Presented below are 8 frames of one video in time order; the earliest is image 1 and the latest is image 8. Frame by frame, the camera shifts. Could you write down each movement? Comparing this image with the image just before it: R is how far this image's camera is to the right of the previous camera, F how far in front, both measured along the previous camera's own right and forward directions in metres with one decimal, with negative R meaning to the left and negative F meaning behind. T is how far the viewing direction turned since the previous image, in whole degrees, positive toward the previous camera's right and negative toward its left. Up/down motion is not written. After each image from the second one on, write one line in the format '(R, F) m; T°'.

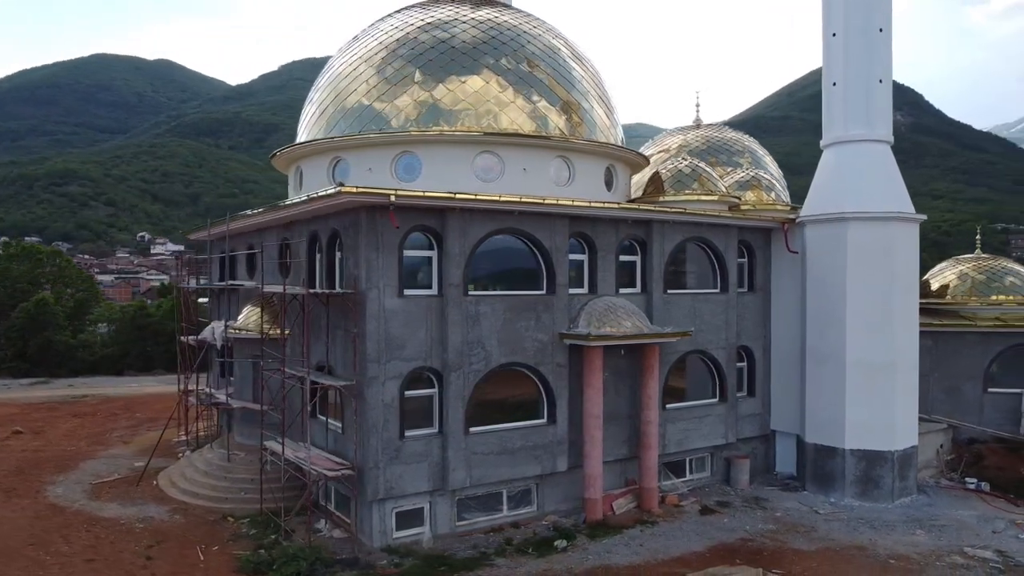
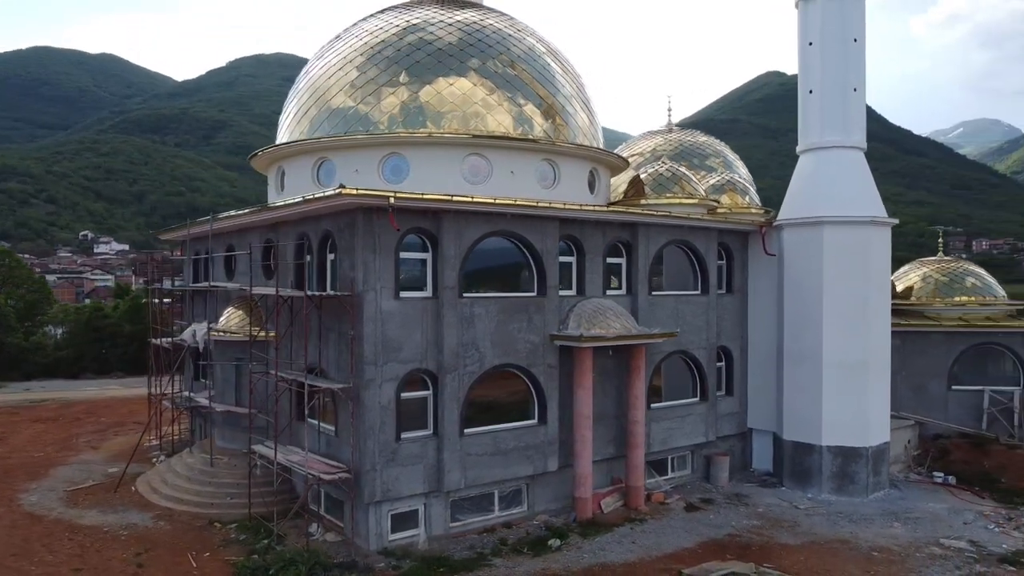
(-0.7, -0.1) m; +3°
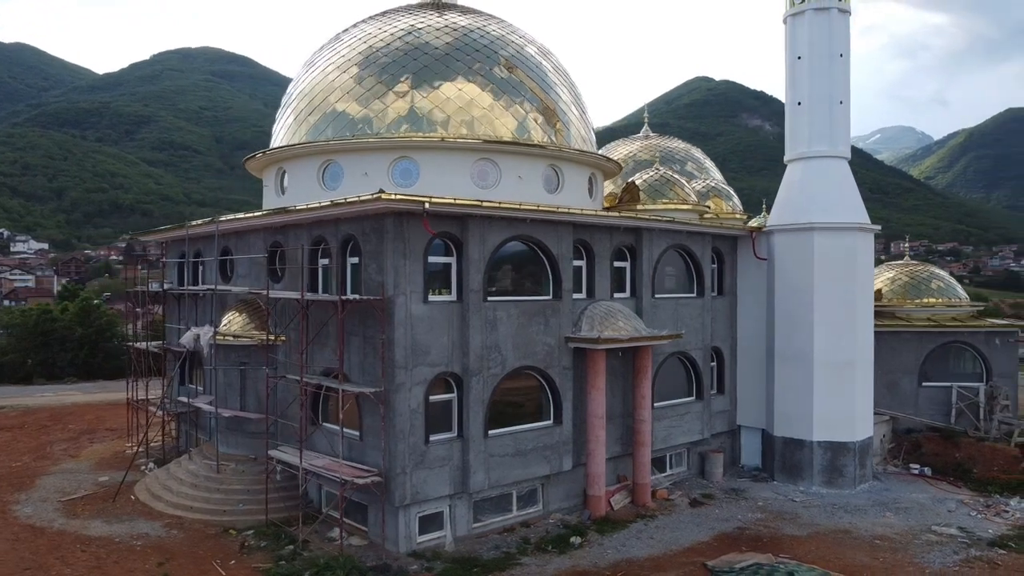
(-1.6, -0.2) m; +4°
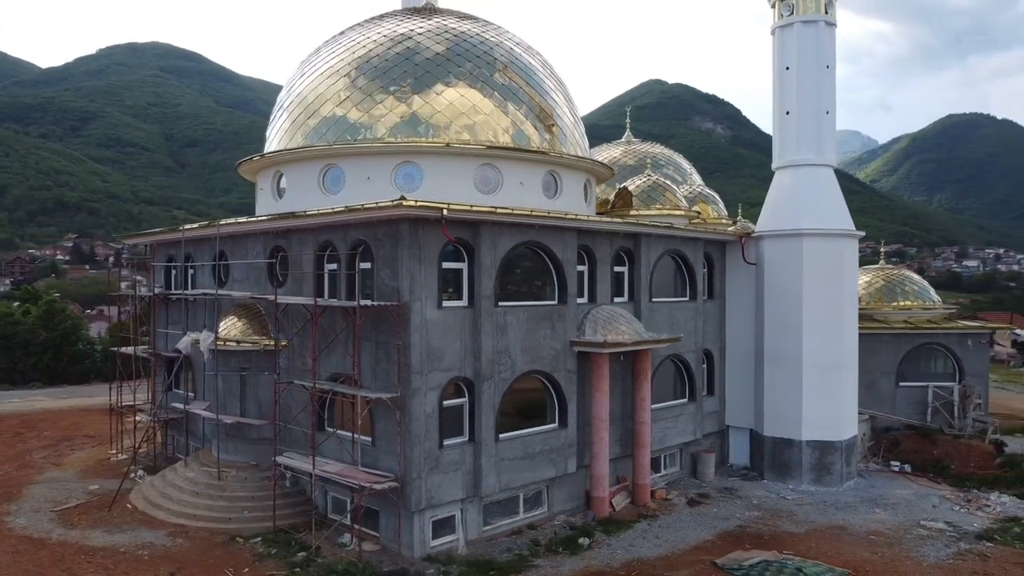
(-1.0, -0.1) m; +3°
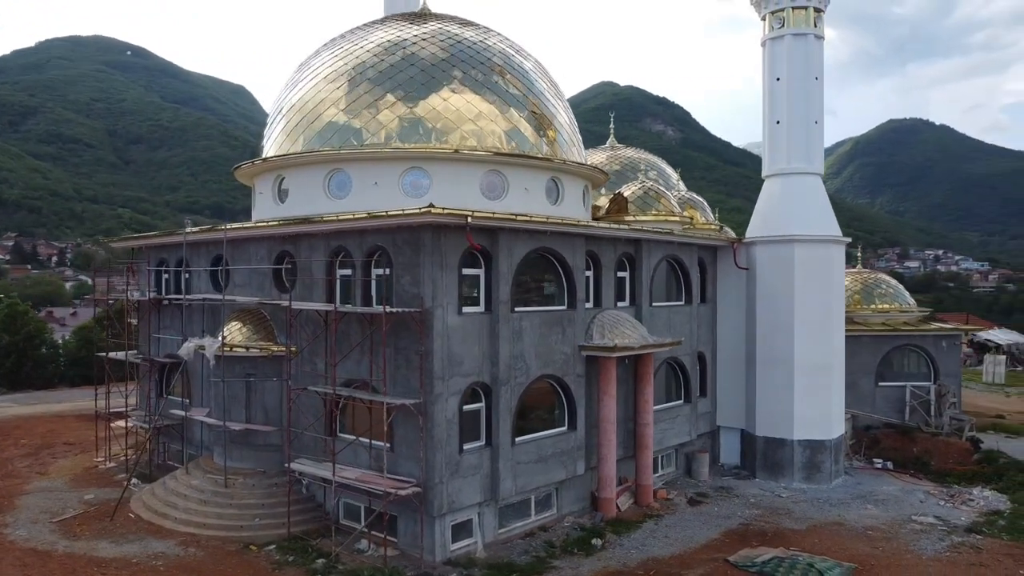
(-1.1, -0.2) m; +3°
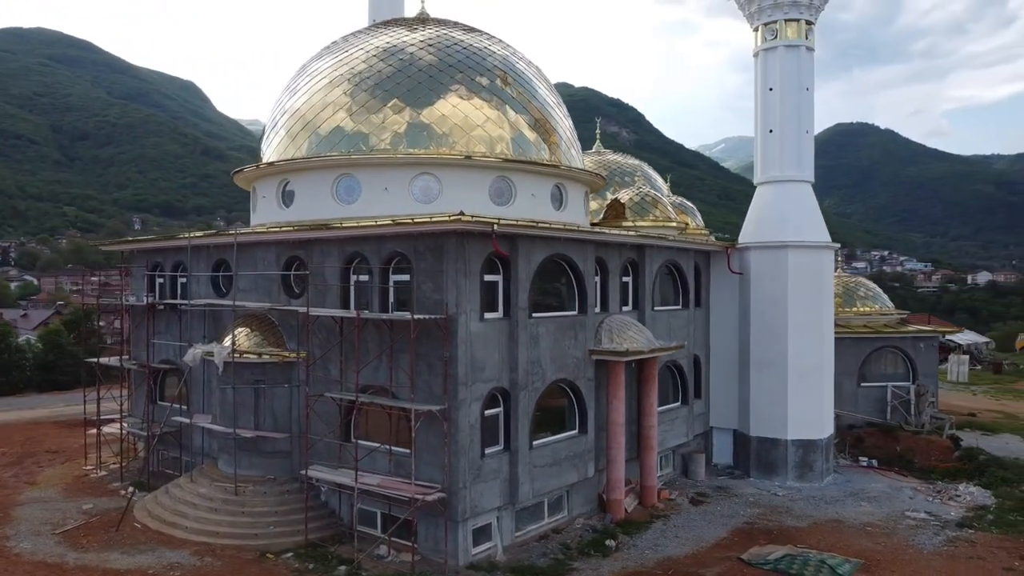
(-1.1, -0.1) m; +3°
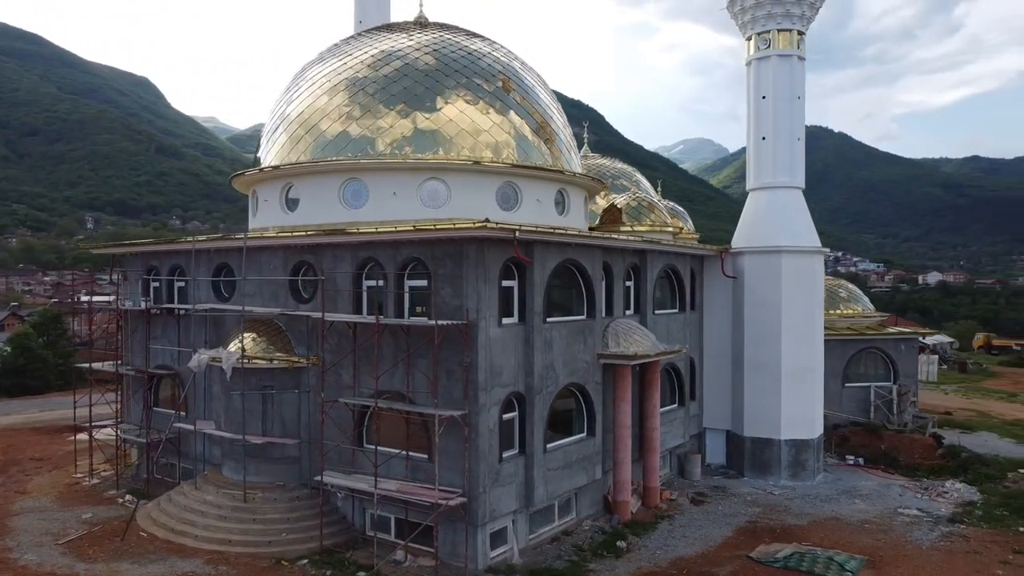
(-1.0, -0.1) m; +3°
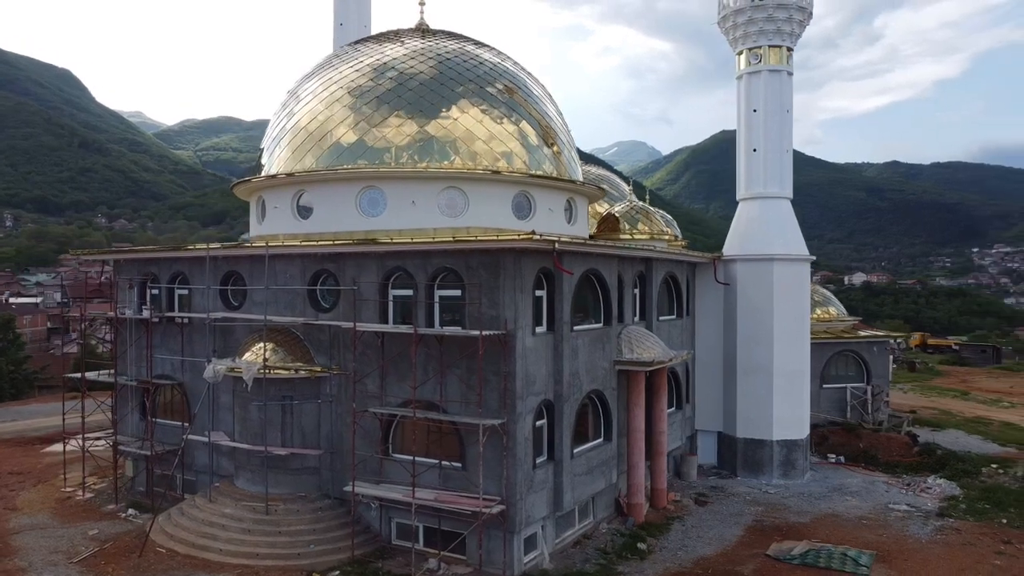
(-1.7, -0.2) m; +4°
